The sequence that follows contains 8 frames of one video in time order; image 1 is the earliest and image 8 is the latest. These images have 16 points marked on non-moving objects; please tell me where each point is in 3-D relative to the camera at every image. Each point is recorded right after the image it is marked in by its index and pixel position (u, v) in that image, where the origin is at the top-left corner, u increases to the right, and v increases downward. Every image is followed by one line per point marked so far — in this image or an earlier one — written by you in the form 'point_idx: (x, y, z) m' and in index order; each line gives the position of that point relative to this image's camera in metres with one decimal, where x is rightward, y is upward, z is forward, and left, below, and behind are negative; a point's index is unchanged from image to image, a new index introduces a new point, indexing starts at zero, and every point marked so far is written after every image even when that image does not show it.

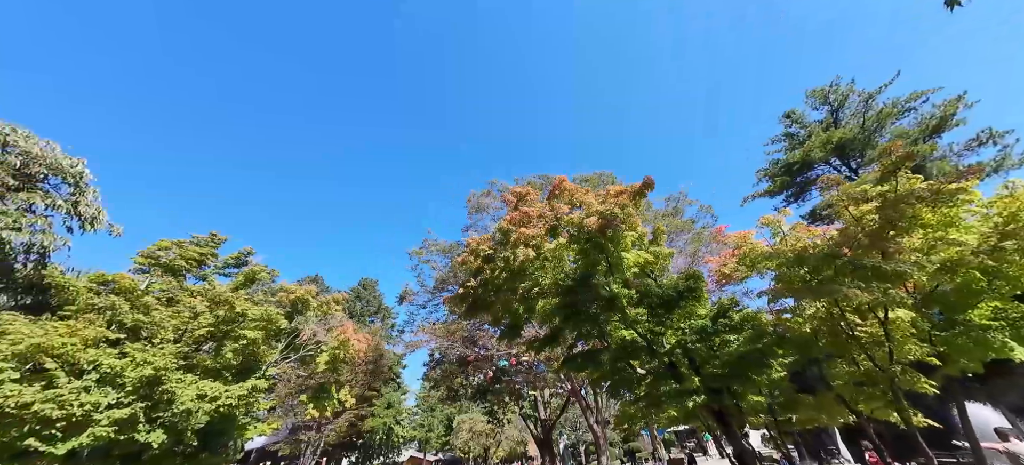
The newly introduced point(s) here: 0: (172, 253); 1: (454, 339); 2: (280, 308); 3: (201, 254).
0: (-10.3, -0.7, +11.4) m
1: (-1.9, -3.6, +12.2) m
2: (-7.4, -2.5, +11.9) m
3: (-9.8, -0.8, +11.9) m
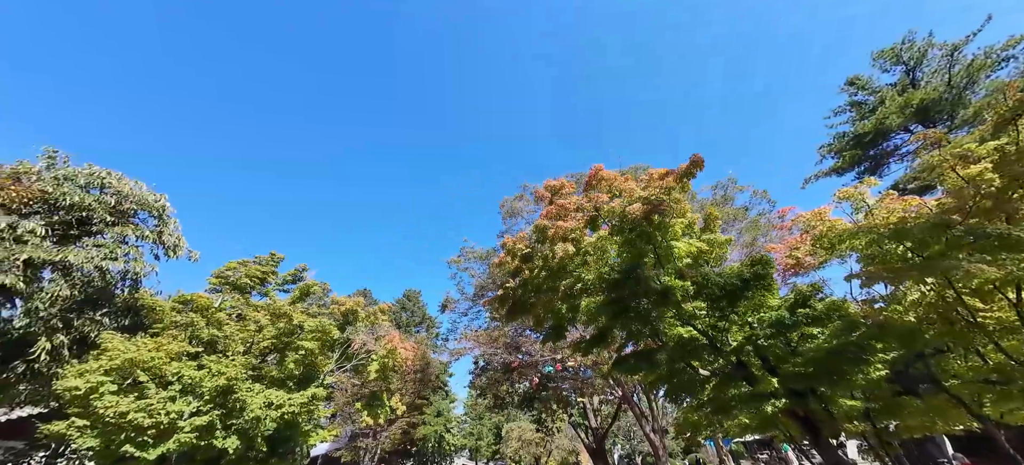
0: (-9.0, -1.3, +12.2) m
1: (-0.5, -3.8, +12.0) m
2: (-6.0, -2.9, +12.3) m
3: (-8.5, -1.4, +12.5) m
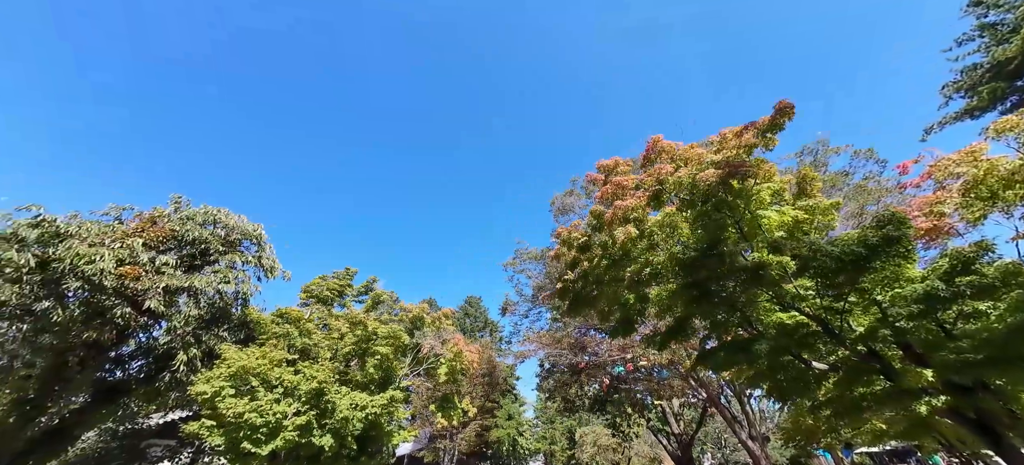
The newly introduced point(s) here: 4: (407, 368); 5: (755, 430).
0: (-6.9, -1.8, +13.0) m
1: (+1.6, -3.6, +11.5) m
2: (-3.8, -3.2, +12.6) m
3: (-6.4, -1.9, +13.3) m
4: (-3.6, -4.6, +12.5) m
5: (+7.0, -5.7, +10.4) m
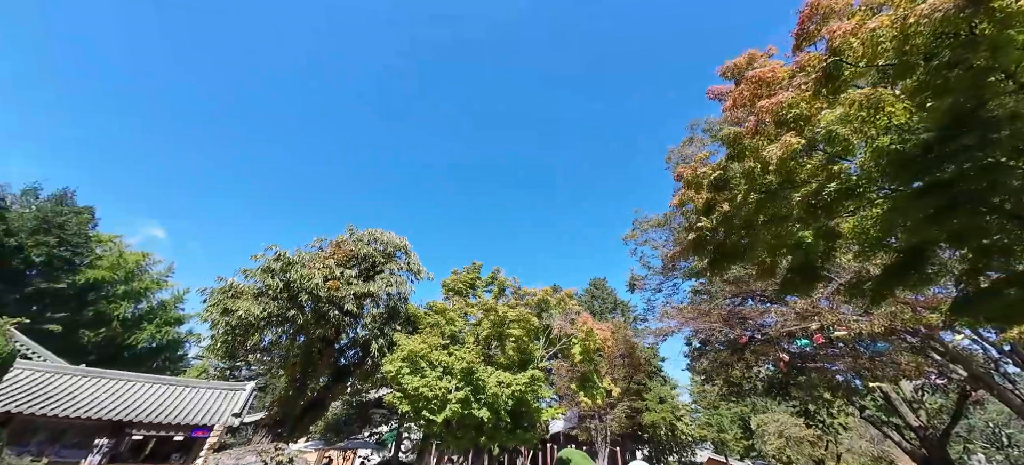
0: (-2.4, -1.7, +13.9) m
1: (+5.4, -2.3, +9.6) m
2: (+0.6, -2.6, +12.6) m
3: (-1.8, -1.7, +14.0) m
4: (+1.0, -4.0, +12.3) m
5: (+10.4, -3.7, +6.9) m
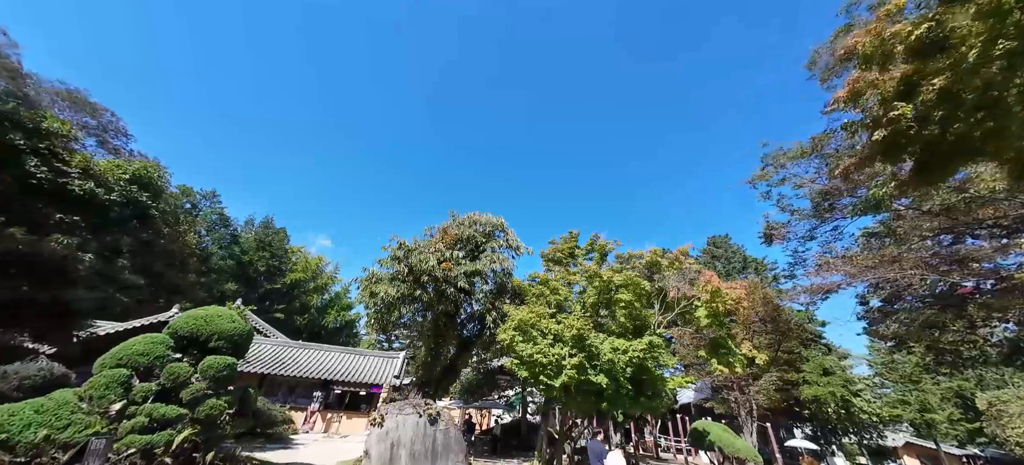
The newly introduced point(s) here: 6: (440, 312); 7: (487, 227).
0: (+1.4, -0.5, +13.4) m
1: (+7.7, -0.6, +7.3) m
2: (+4.0, -1.3, +11.4) m
3: (+2.0, -0.4, +13.4) m
4: (+4.5, -2.6, +11.1) m
5: (+12.0, -1.7, +3.4) m
6: (-3.2, -3.4, +15.0) m
7: (-1.3, +0.2, +16.5) m
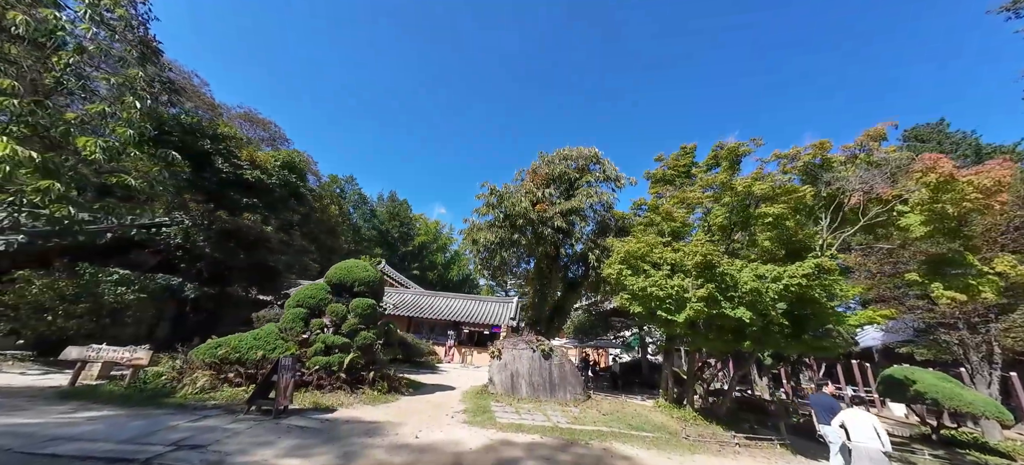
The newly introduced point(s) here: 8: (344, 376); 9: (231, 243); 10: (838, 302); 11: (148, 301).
0: (+4.8, +2.0, +11.4) m
1: (+9.2, +1.5, +3.7) m
2: (+6.8, +1.2, +8.7) m
3: (+5.3, +2.2, +11.1) m
4: (+7.4, -0.1, +8.5) m
5: (+12.4, +0.2, -1.1) m
6: (+1.3, -0.9, +14.5) m
7: (+3.0, +3.0, +15.0) m
8: (-3.8, -3.2, +8.0) m
9: (-8.6, -0.3, +11.0) m
10: (+7.5, -1.6, +8.3) m
11: (-10.0, -1.9, +9.9) m
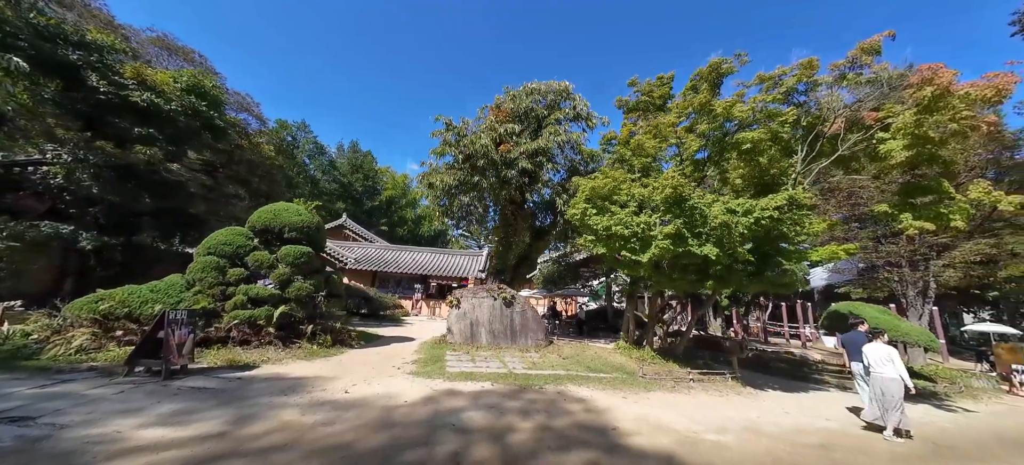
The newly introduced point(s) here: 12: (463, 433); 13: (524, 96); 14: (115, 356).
0: (+3.5, +3.8, +10.4) m
1: (+8.5, +2.4, +3.3) m
2: (+5.8, +2.7, +8.1) m
3: (+4.1, +4.0, +10.2) m
4: (+6.4, +1.4, +8.1) m
5: (+12.1, +0.6, -1.1) m
6: (-0.3, +1.3, +13.6) m
7: (+1.4, +5.2, +13.7) m
8: (-4.7, -1.9, +7.1) m
9: (-9.8, +1.3, +9.3) m
10: (+6.5, -0.2, +8.0) m
11: (-11.1, -0.4, +8.3) m
12: (-0.5, -2.2, +3.9) m
13: (+0.4, +5.2, +13.5) m
14: (-5.9, -1.8, +5.4) m
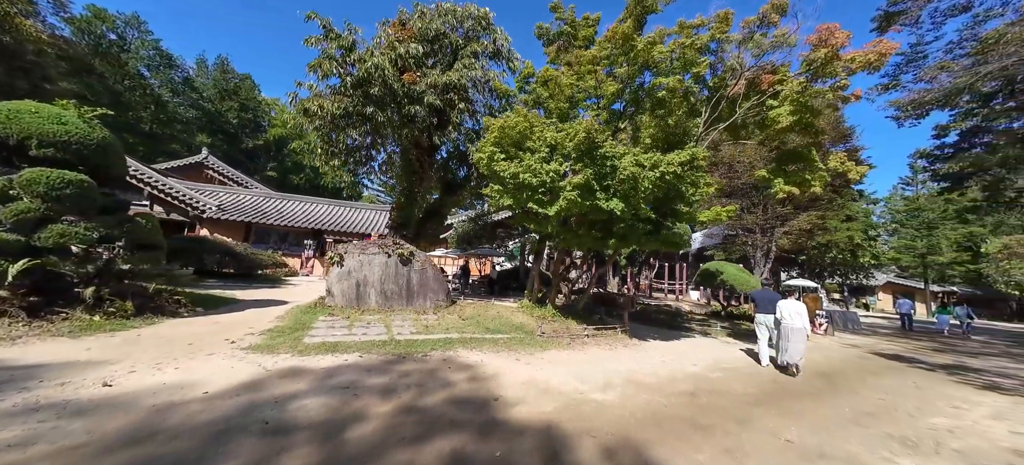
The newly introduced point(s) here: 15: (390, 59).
0: (+1.0, +5.1, +9.3) m
1: (+7.5, +2.7, +3.8) m
2: (+3.7, +3.6, +7.7) m
3: (+1.6, +5.2, +9.2) m
4: (+4.2, +2.3, +8.0) m
5: (+11.9, +0.3, +0.6) m
6: (-3.6, +3.0, +11.8) m
7: (-1.7, +6.9, +11.8) m
8: (-6.5, -0.8, +4.7) m
9: (-11.8, +2.8, +5.2) m
10: (+4.2, +0.7, +8.1) m
11: (-12.9, +1.0, +4.1) m
12: (-1.7, -1.5, +2.7) m
13: (-2.7, +6.8, +11.4) m
14: (-7.3, -0.9, +2.8) m
15: (-3.7, +5.1, +10.7) m
